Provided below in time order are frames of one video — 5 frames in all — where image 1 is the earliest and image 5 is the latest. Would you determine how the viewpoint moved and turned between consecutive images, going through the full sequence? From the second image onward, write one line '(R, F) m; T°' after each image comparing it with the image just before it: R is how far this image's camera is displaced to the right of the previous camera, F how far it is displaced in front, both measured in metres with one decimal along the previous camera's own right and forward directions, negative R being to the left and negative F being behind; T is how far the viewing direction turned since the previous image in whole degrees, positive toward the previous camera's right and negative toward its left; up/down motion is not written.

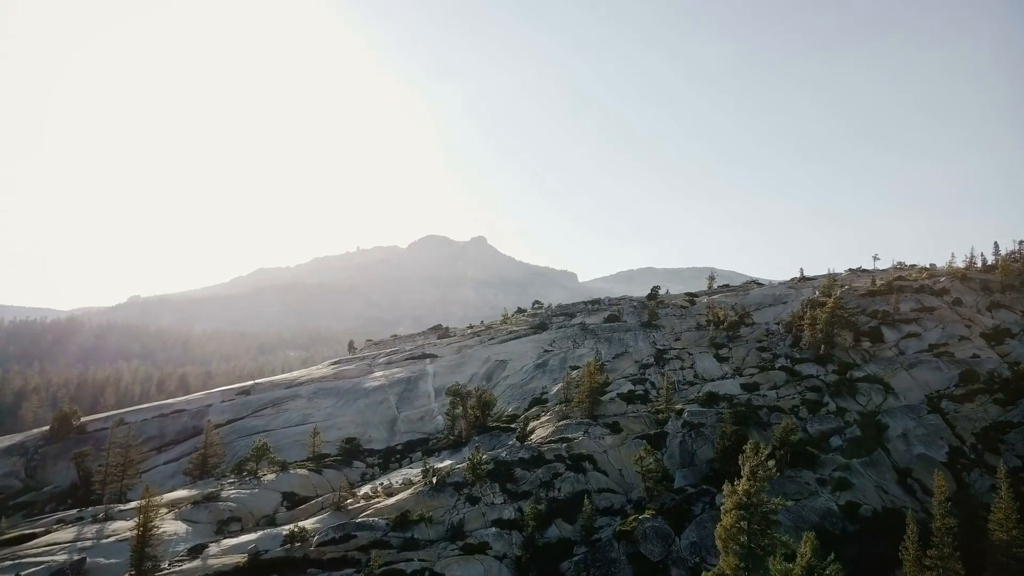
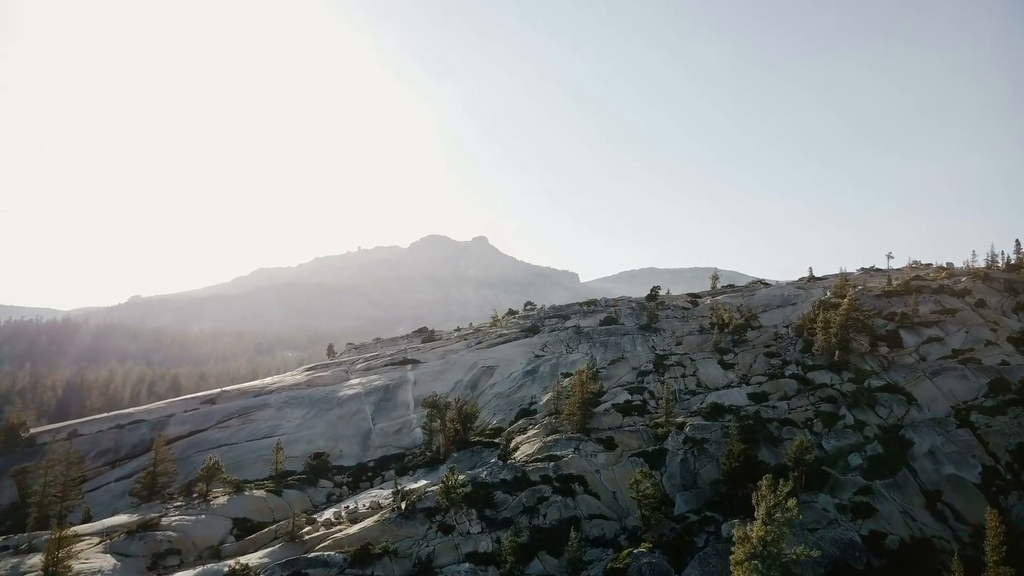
(+2.7, +8.1) m; 0°
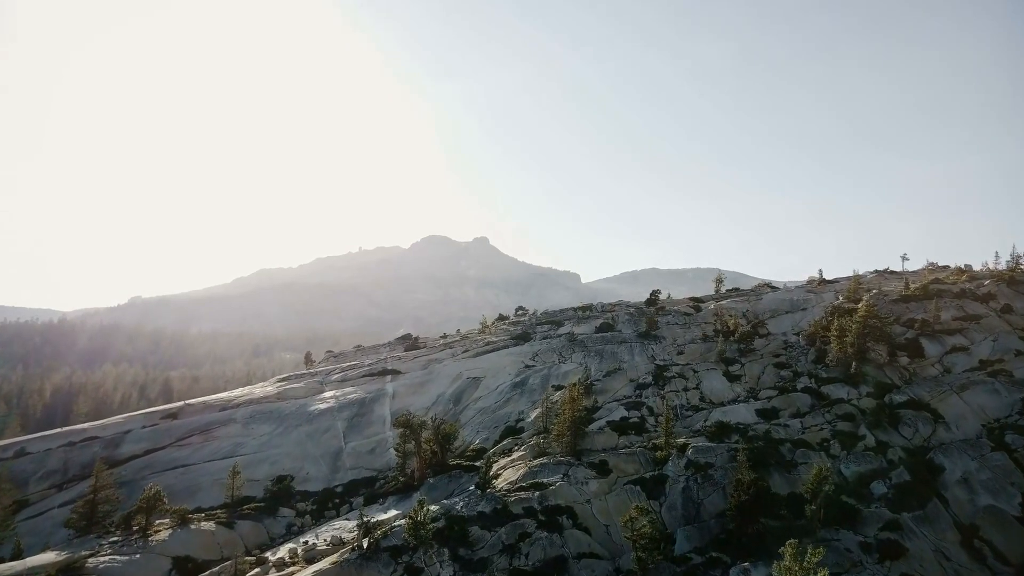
(+2.5, +7.8) m; 0°
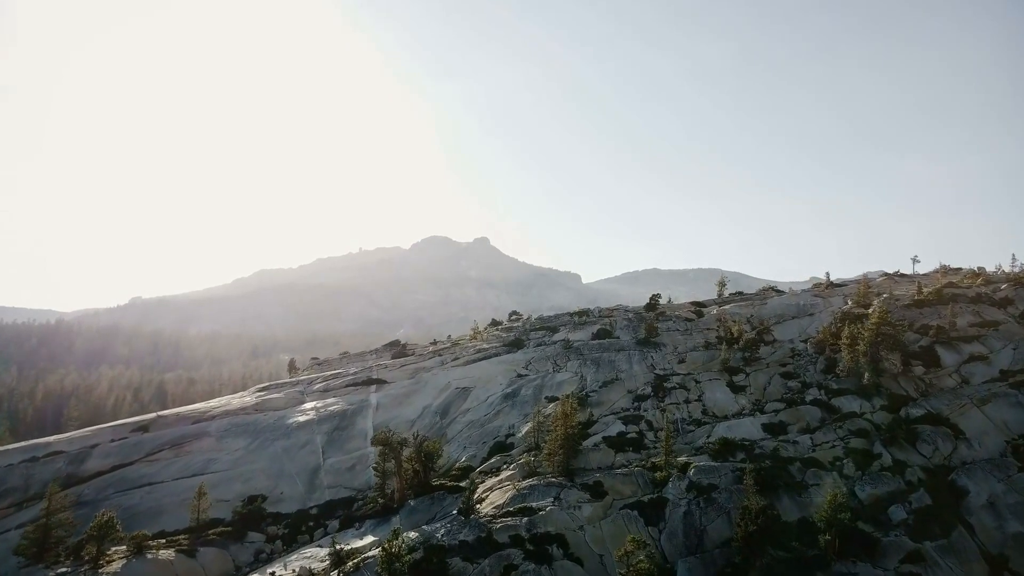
(+1.6, +5.1) m; 0°
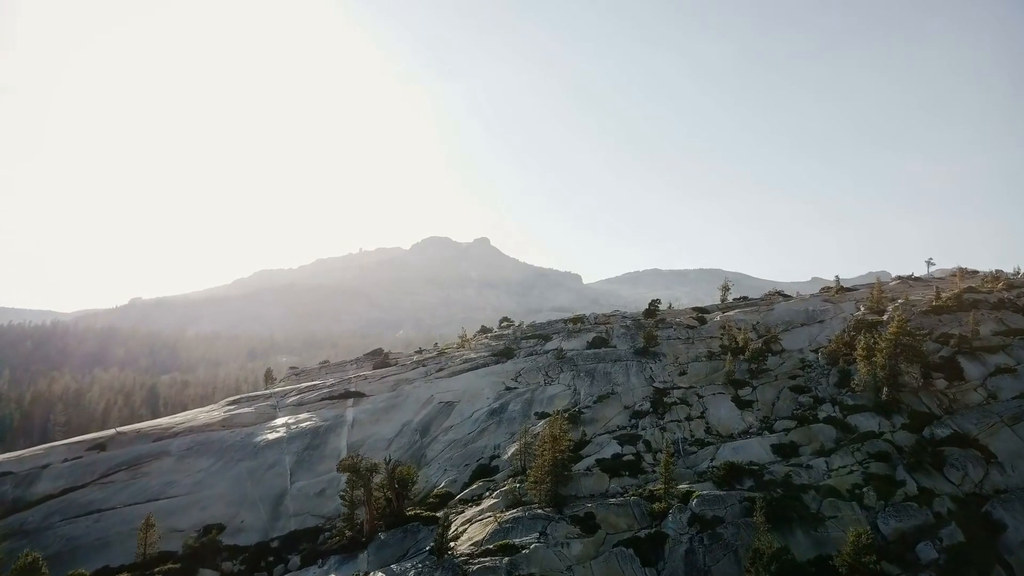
(+2.0, +6.5) m; 0°
